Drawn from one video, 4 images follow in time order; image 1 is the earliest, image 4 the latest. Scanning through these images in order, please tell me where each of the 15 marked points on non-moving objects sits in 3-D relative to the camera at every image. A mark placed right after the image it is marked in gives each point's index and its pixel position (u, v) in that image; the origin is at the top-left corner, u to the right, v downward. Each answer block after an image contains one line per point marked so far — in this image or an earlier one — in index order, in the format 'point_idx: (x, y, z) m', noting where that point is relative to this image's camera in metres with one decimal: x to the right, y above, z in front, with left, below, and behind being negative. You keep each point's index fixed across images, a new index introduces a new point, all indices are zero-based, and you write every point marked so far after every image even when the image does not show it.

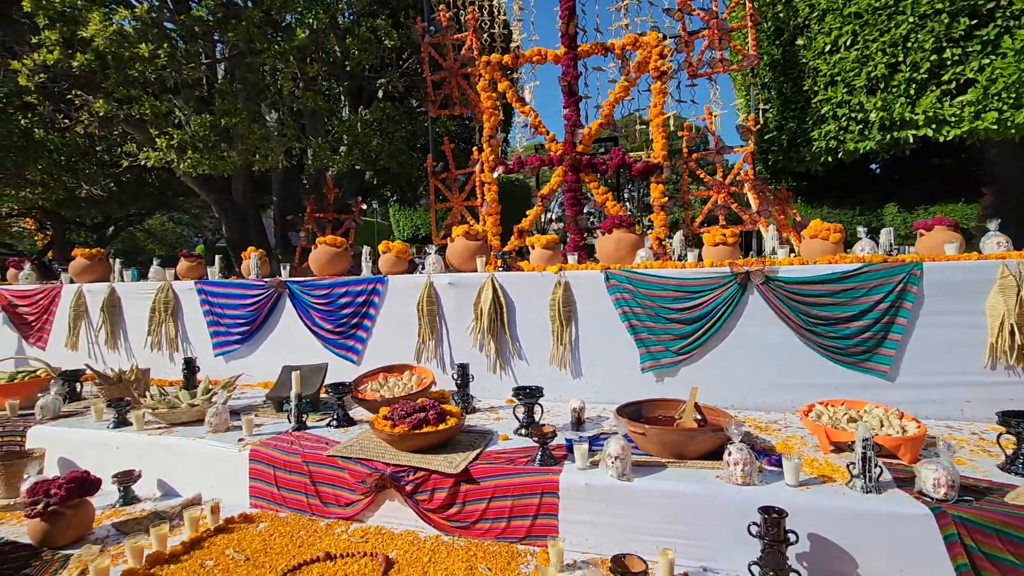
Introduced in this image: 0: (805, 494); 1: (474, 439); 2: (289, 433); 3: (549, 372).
0: (+1.7, -1.2, +3.0) m
1: (-0.3, -1.2, +4.2) m
2: (-1.9, -1.3, +4.5) m
3: (+0.4, -0.9, +5.4) m
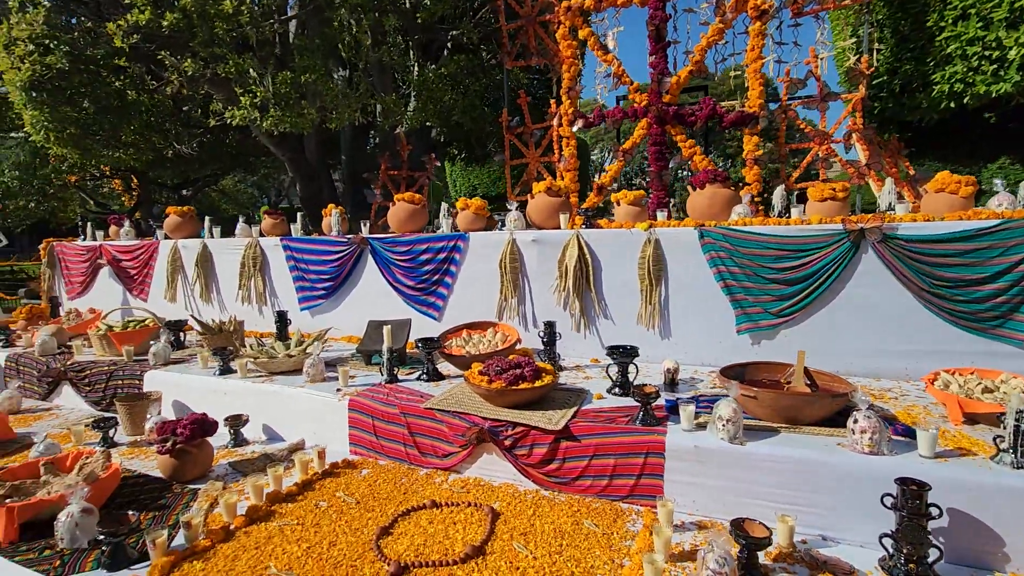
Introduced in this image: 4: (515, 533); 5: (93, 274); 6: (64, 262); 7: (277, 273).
0: (+2.3, -1.0, +2.8) m
1: (+0.4, -0.9, +4.1) m
2: (-1.2, -0.9, +4.6) m
3: (+1.2, -0.4, +5.3) m
4: (0.0, -1.4, +3.1) m
5: (-6.9, +0.2, +8.6) m
6: (-7.6, +0.4, +8.9) m
7: (-3.2, +0.2, +7.1) m
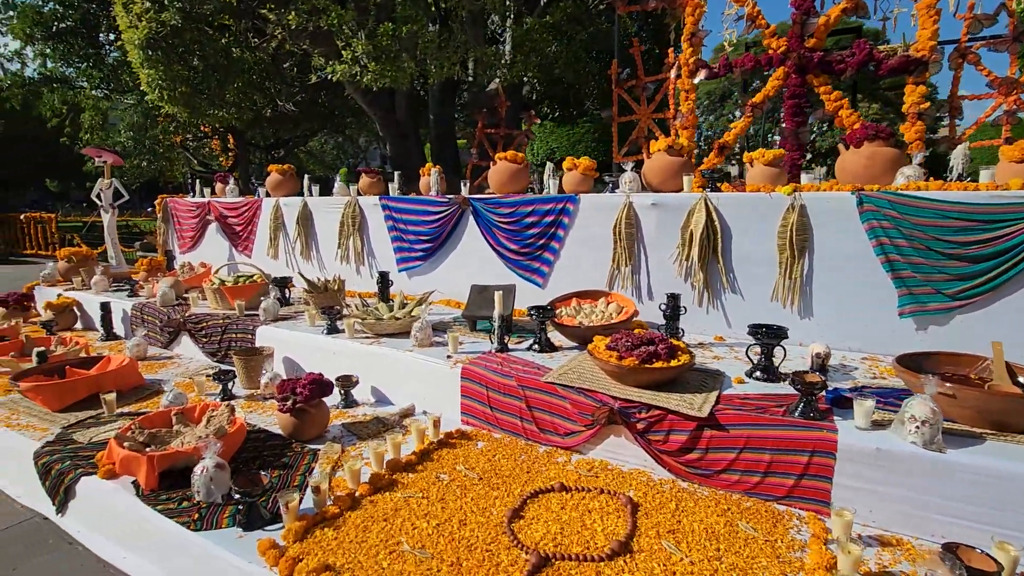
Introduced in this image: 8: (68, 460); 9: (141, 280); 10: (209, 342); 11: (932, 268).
0: (+3.1, -0.9, +2.2) m
1: (+1.4, -0.6, +3.7) m
2: (-0.2, -0.6, +4.4) m
3: (+2.3, -0.2, +4.7) m
4: (+0.8, -1.3, +2.8) m
5: (-5.3, +1.0, +9.0) m
6: (-6.0, +1.3, +9.3) m
7: (-1.8, +0.7, +7.0) m
8: (-3.1, -1.2, +3.6) m
9: (-5.5, +0.1, +7.8) m
10: (-3.4, -0.6, +5.8) m
11: (+3.2, +0.2, +4.0) m
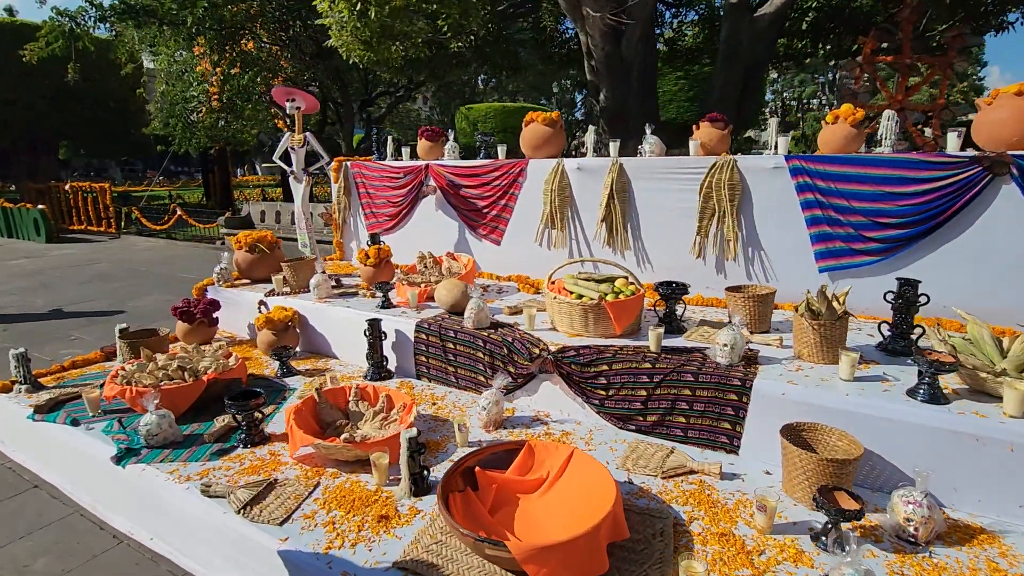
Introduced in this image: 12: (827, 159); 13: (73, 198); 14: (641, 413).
0: (+7.2, -1.2, -0.1) m
1: (+5.5, -0.9, +1.4) m
2: (+3.9, -0.8, +2.1) m
3: (+6.4, -0.4, +2.4) m
4: (+4.9, -1.6, +0.5) m
5: (-1.3, +1.1, +6.6) m
6: (-1.9, +1.3, +6.9) m
7: (+2.3, +0.7, +4.6) m
8: (+1.0, -1.5, +1.4) m
9: (-1.4, +0.1, +5.4) m
10: (+0.7, -0.7, +3.5) m
11: (+7.3, -0.1, +1.7) m
12: (+2.6, +1.1, +4.3) m
13: (-14.5, +3.0, +17.3) m
14: (+0.9, -0.8, +3.5) m
